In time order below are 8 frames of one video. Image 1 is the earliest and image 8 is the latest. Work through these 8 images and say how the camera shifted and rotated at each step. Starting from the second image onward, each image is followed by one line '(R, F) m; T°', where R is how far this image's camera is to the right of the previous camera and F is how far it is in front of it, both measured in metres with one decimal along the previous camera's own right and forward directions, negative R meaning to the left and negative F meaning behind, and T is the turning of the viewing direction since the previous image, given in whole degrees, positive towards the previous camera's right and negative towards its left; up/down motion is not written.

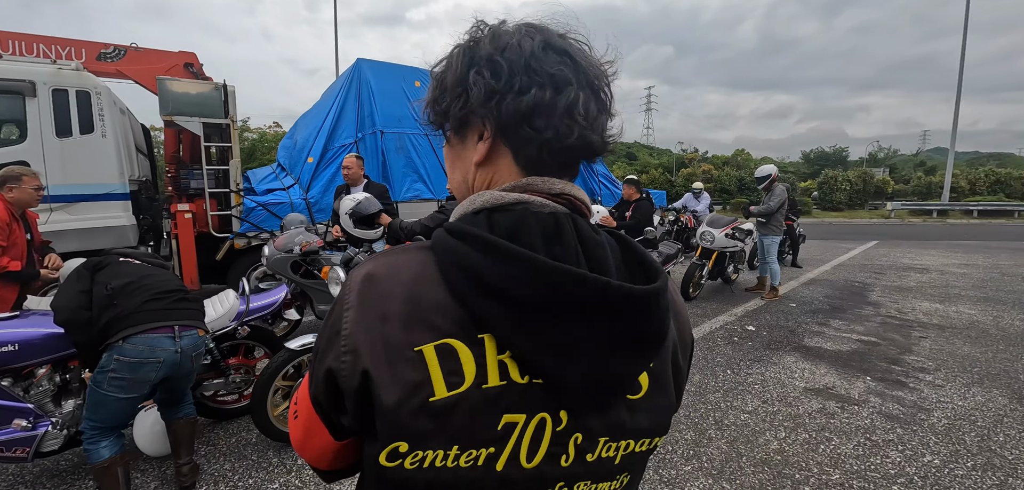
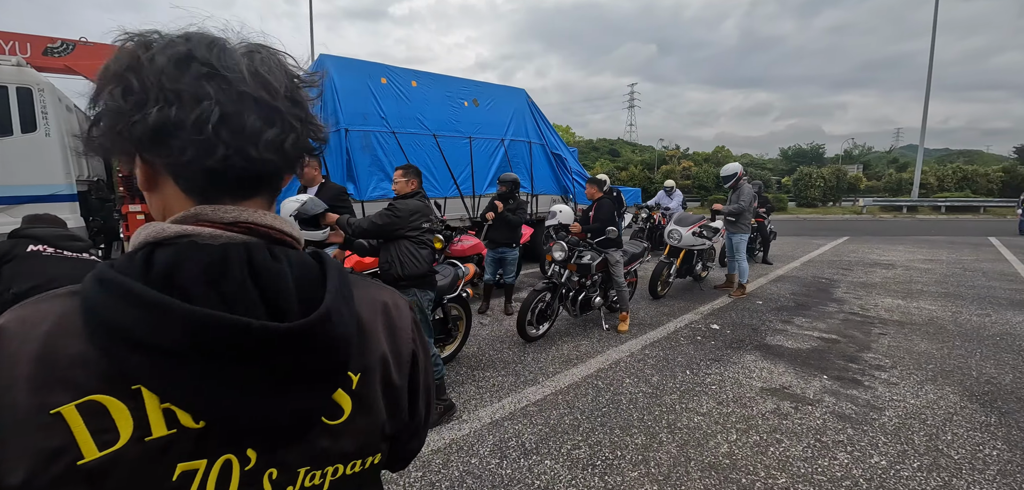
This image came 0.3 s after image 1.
(+0.3, +0.1) m; +2°
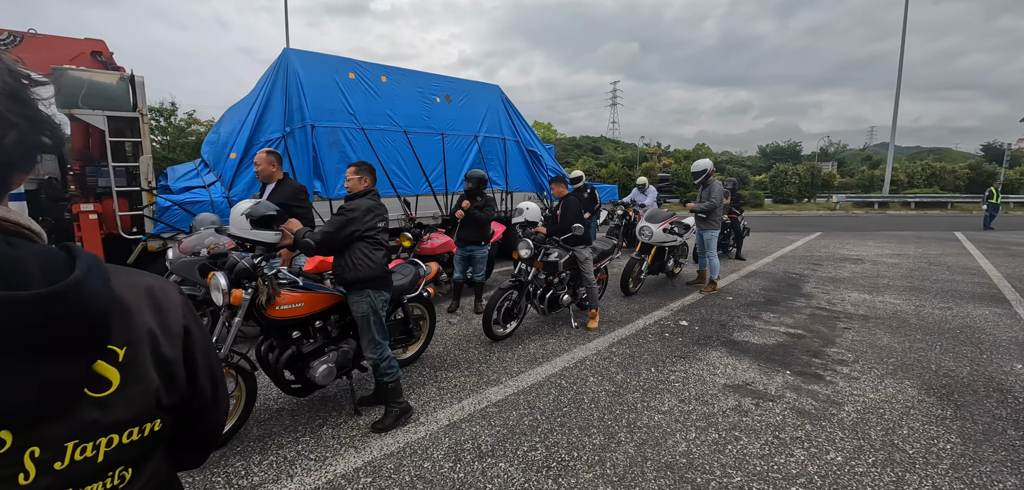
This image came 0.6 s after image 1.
(+0.2, +0.1) m; +2°
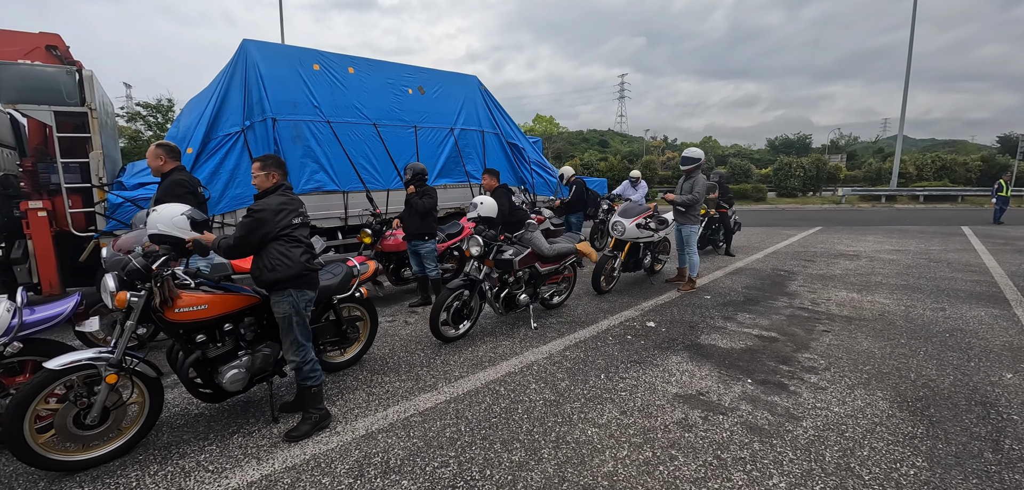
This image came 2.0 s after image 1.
(+0.6, +0.3) m; -1°
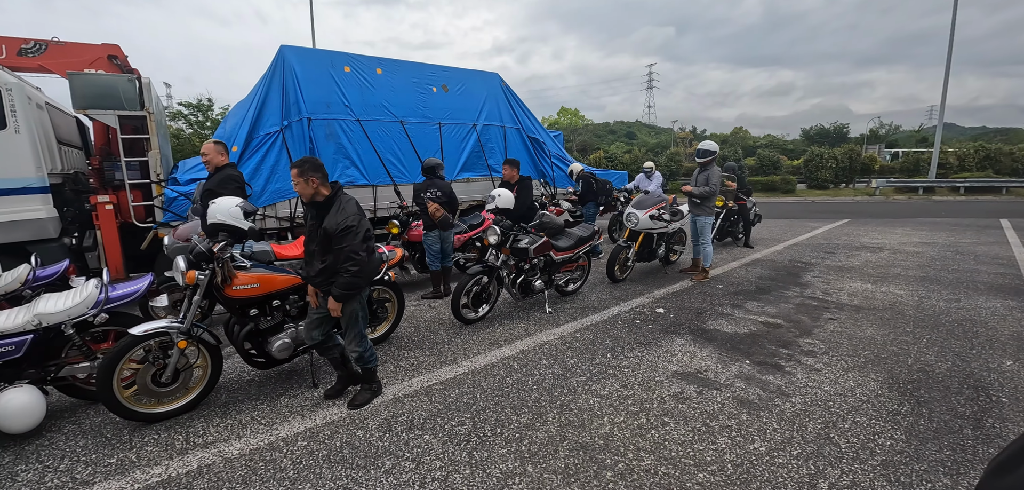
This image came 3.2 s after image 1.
(+0.1, -0.3) m; -4°
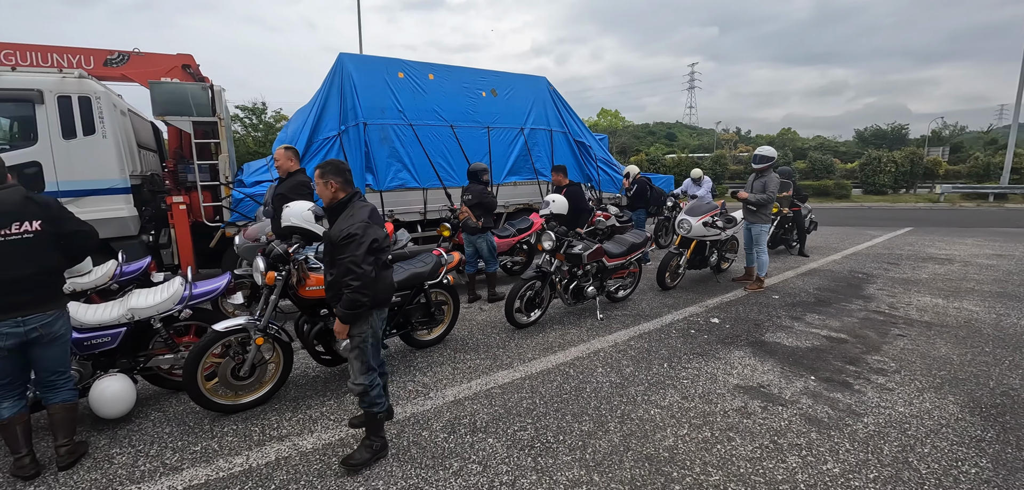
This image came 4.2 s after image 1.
(-0.2, -0.1) m; -4°
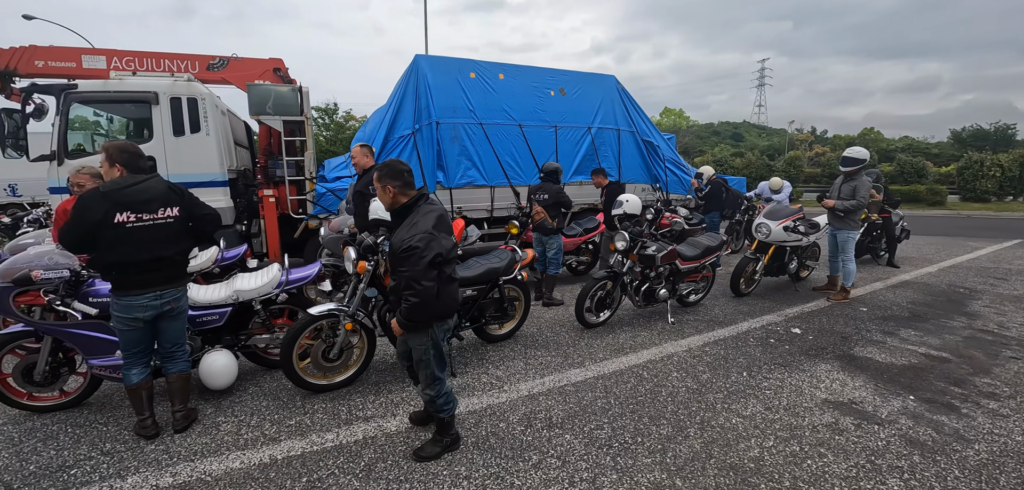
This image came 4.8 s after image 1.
(-0.2, -0.1) m; -6°
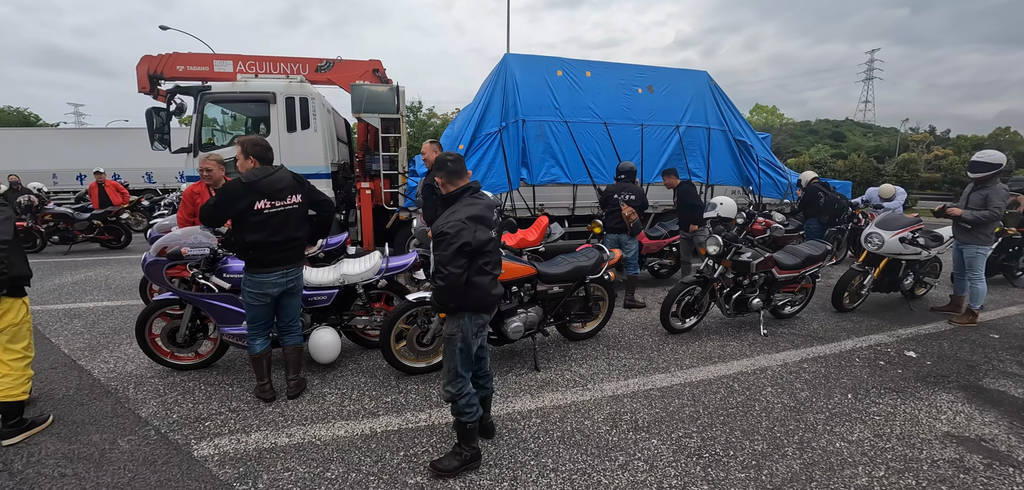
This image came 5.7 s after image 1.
(-0.2, -0.1) m; -9°
